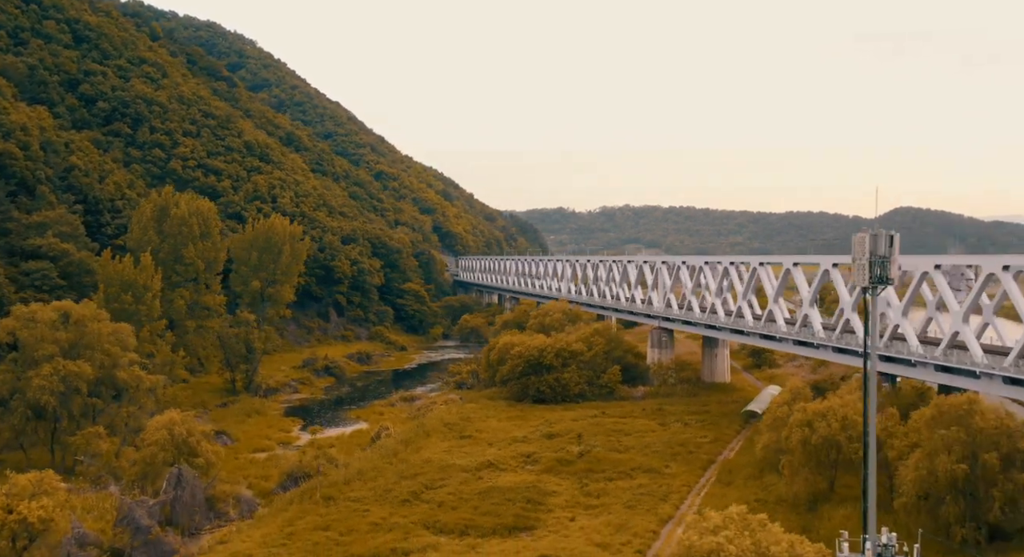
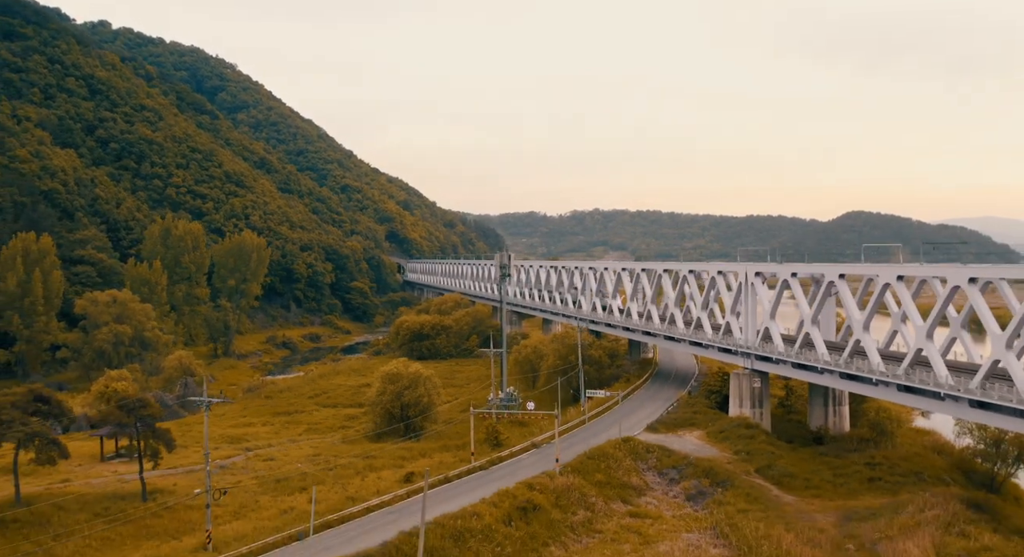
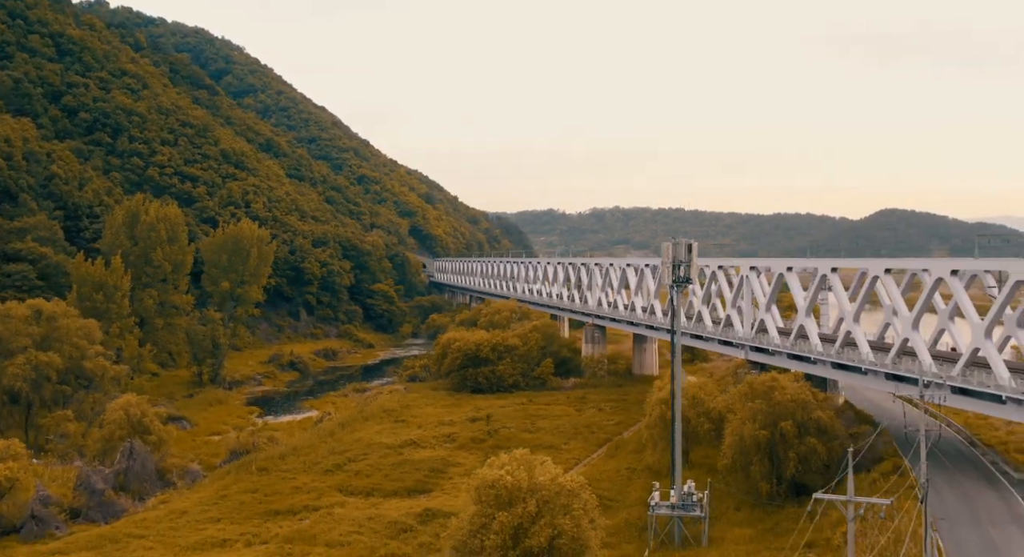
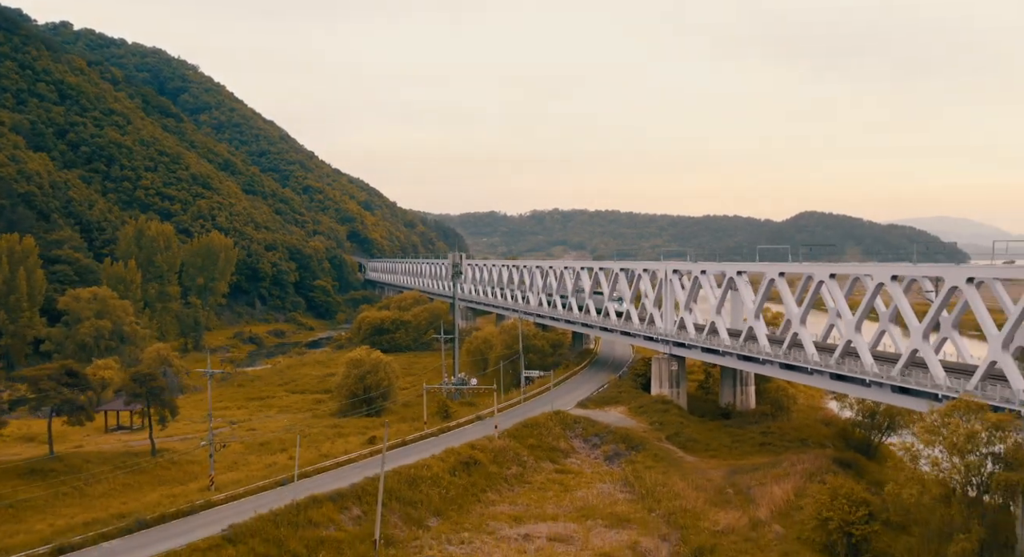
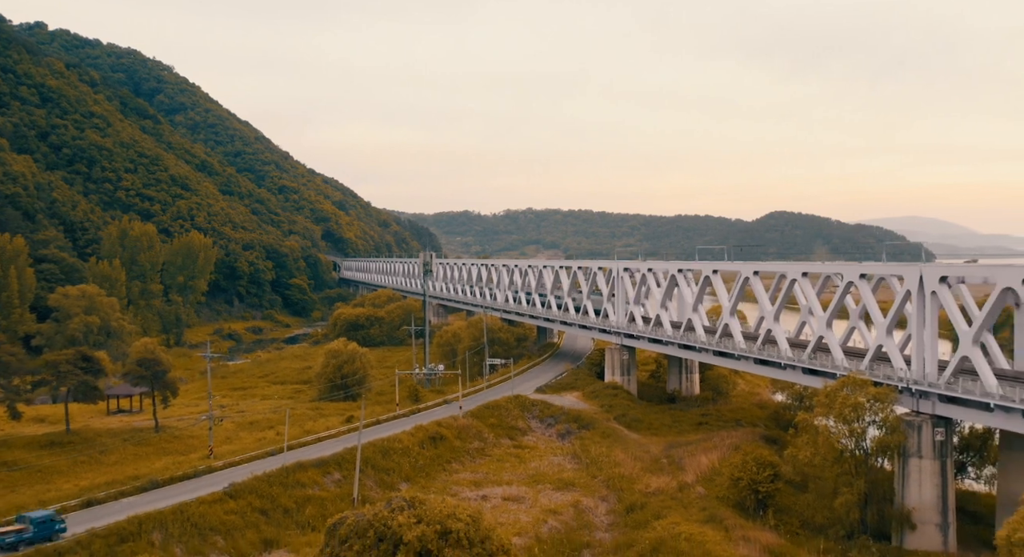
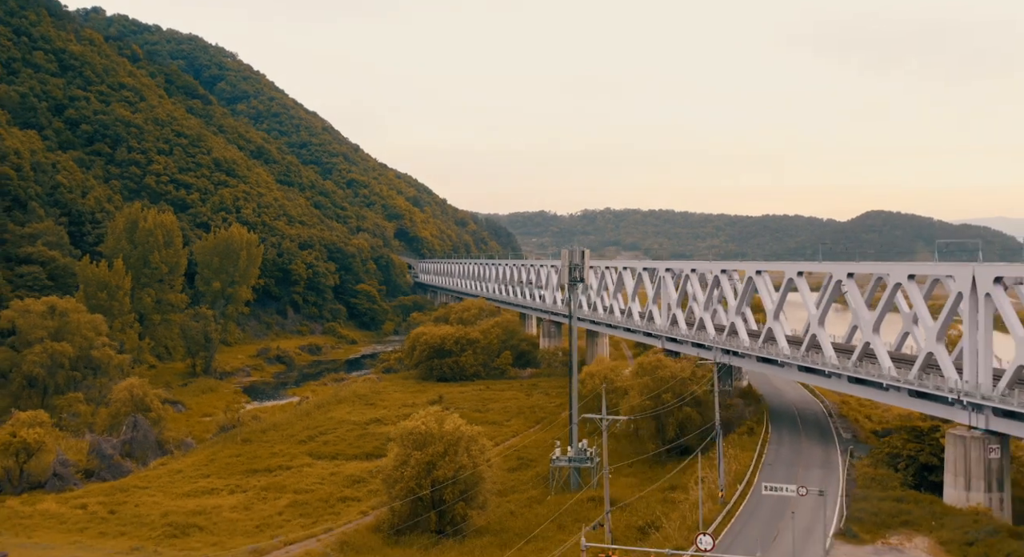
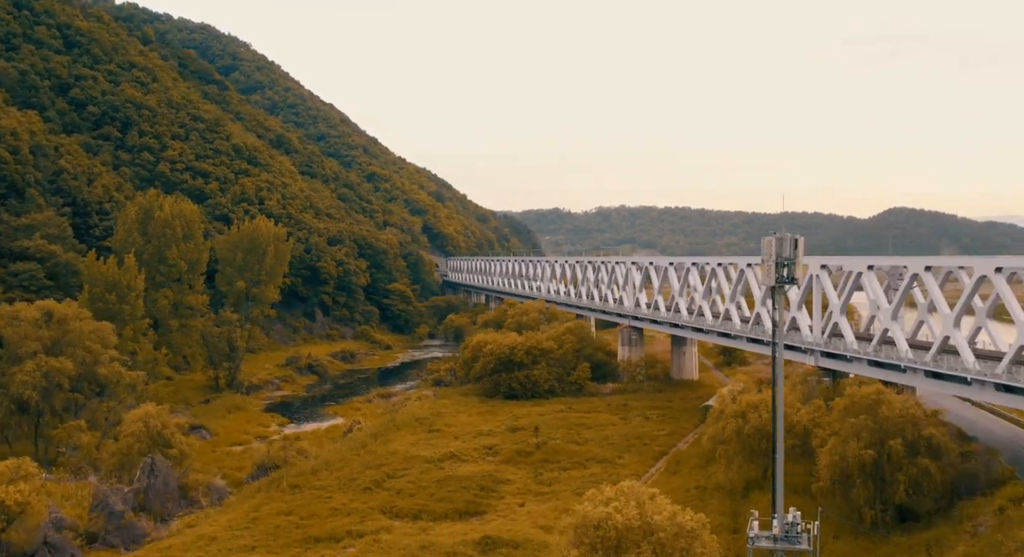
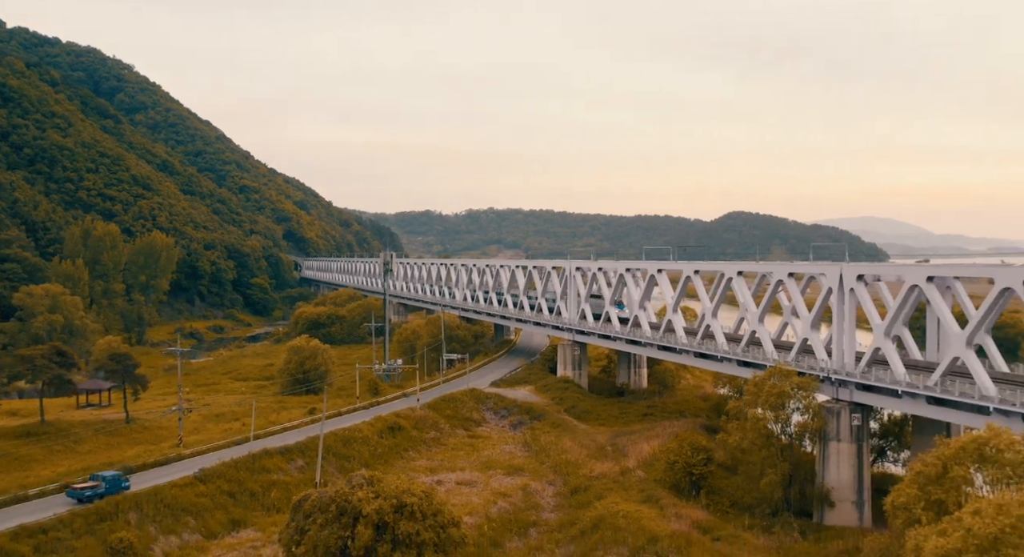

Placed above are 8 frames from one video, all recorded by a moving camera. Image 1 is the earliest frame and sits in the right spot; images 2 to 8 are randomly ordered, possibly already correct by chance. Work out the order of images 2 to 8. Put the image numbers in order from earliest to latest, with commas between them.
7, 3, 6, 2, 4, 5, 8
